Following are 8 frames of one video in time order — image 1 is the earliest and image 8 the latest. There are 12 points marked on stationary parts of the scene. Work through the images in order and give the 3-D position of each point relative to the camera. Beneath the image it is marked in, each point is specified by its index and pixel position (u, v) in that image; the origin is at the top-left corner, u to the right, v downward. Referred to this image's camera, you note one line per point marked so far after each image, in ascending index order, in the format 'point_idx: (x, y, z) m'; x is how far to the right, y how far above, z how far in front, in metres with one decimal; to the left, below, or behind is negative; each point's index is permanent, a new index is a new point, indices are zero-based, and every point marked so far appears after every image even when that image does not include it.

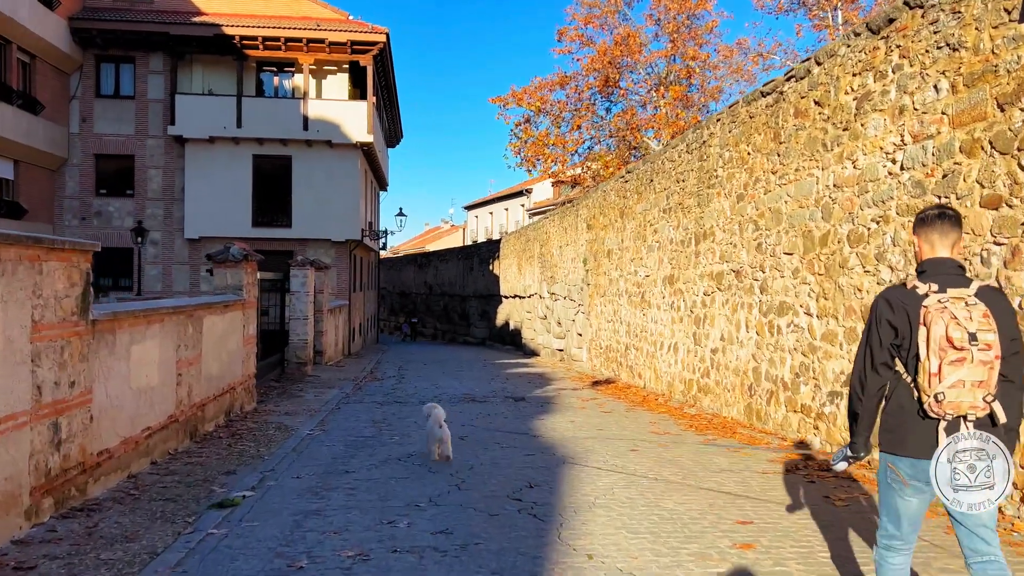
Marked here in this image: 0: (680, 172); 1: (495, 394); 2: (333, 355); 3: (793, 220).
0: (+2.3, +1.5, +11.3) m
1: (-0.2, -1.5, +11.7) m
2: (-4.0, -1.5, +18.9) m
3: (+2.6, +0.6, +7.8) m
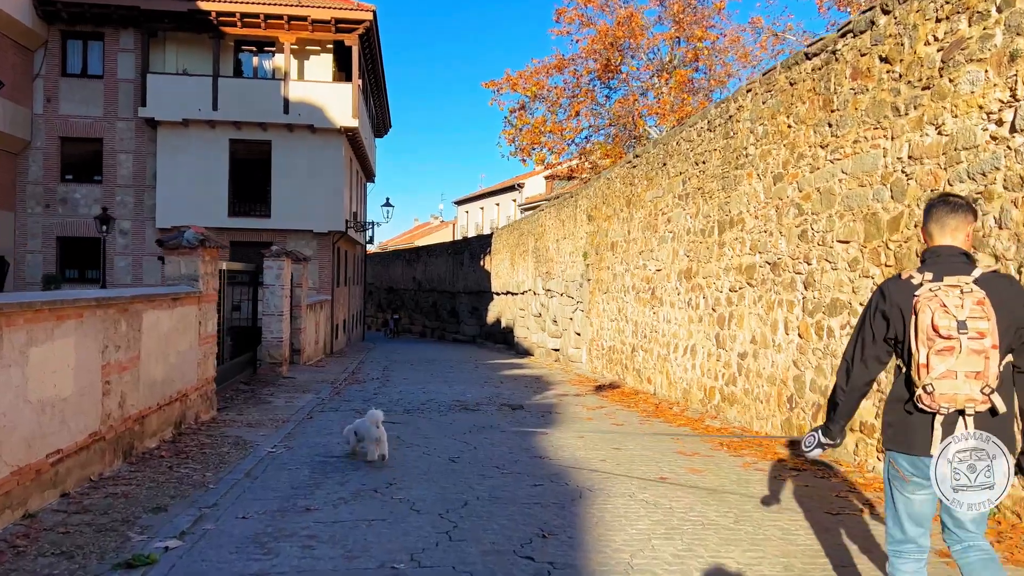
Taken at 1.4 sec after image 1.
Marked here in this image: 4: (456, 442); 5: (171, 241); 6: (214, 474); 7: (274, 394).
0: (+2.2, +1.6, +10.1) m
1: (-0.3, -1.4, +10.4) m
2: (-4.1, -1.4, +17.5) m
3: (+2.6, +0.7, +6.6) m
4: (-0.5, -1.3, +7.2) m
5: (-3.3, +0.5, +8.2) m
6: (-2.1, -1.3, +6.0) m
7: (-3.1, -1.4, +11.2) m
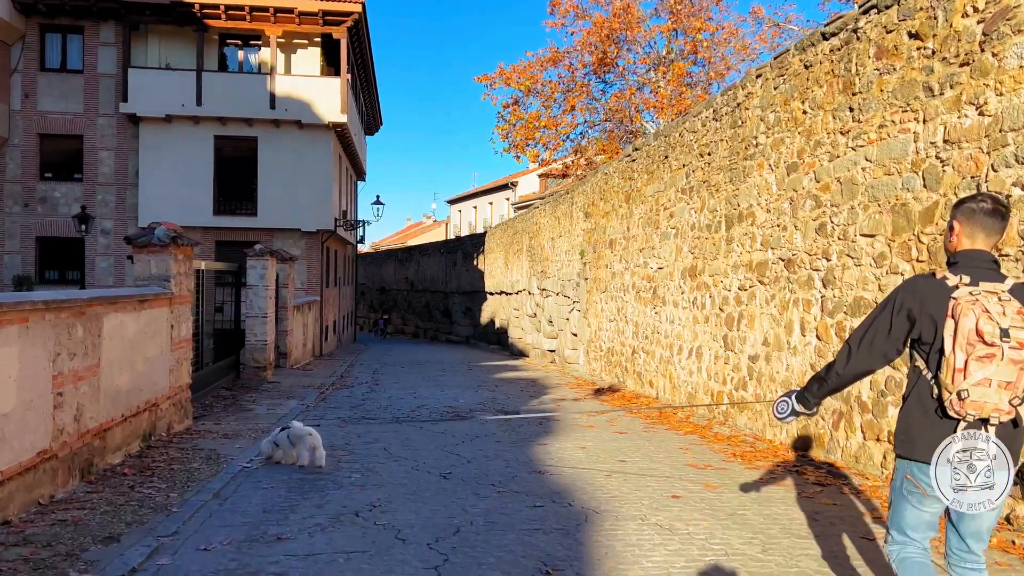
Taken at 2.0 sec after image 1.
0: (+2.2, +1.6, +9.5) m
1: (-0.3, -1.4, +9.8) m
2: (-4.2, -1.4, +16.9) m
3: (+2.6, +0.7, +6.0) m
4: (-0.5, -1.3, +6.7) m
5: (-3.3, +0.4, +7.7) m
6: (-2.1, -1.3, +5.4) m
7: (-3.2, -1.4, +10.7) m
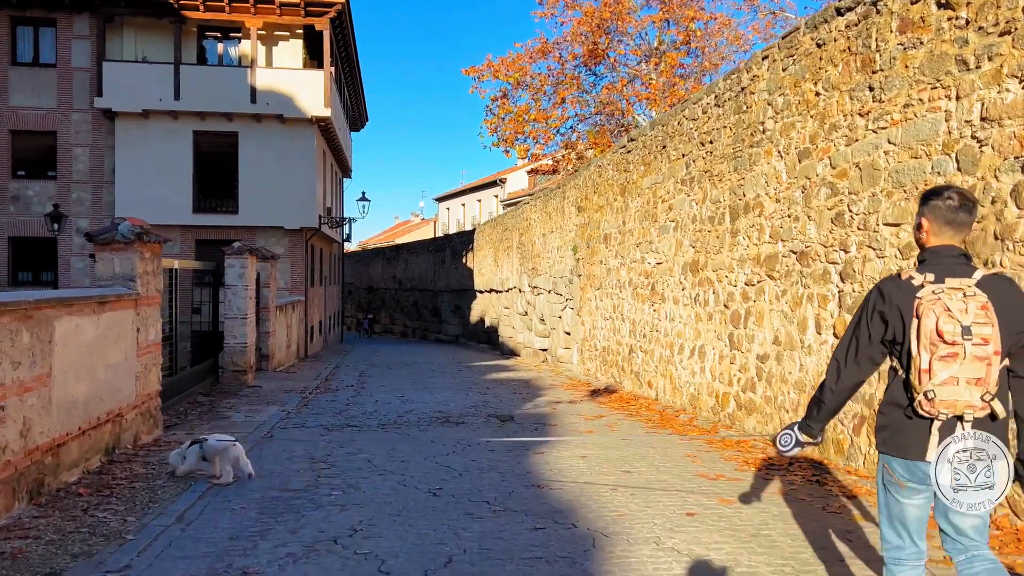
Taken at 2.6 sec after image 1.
0: (+2.1, +1.7, +9.0) m
1: (-0.4, -1.4, +9.3) m
2: (-4.4, -1.4, +16.3) m
3: (+2.5, +0.7, +5.5) m
4: (-0.5, -1.3, +6.2) m
5: (-3.4, +0.4, +7.1) m
6: (-2.1, -1.3, +4.9) m
7: (-3.3, -1.4, +10.1) m
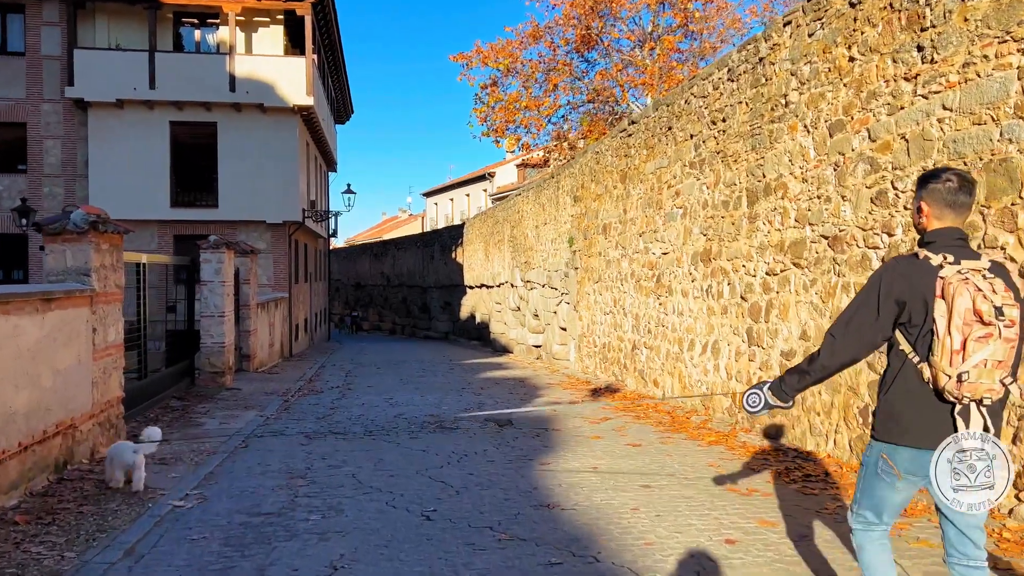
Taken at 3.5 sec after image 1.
0: (+2.0, +1.8, +8.3) m
1: (-0.4, -1.3, +8.6) m
2: (-4.5, -1.3, +15.6) m
3: (+2.5, +0.8, +4.8) m
4: (-0.5, -1.2, +5.4) m
5: (-3.4, +0.5, +6.3) m
6: (-2.1, -1.3, +4.1) m
7: (-3.3, -1.4, +9.3) m
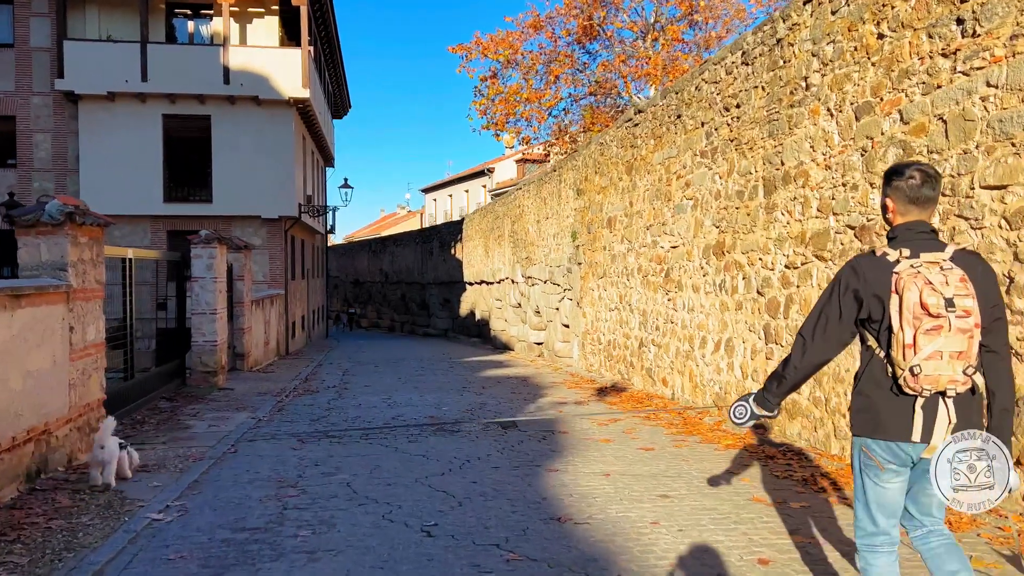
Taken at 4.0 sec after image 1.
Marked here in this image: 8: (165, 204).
0: (+2.1, +1.8, +7.9) m
1: (-0.4, -1.2, +8.2) m
2: (-4.5, -1.2, +15.2) m
3: (+2.6, +0.8, +4.4) m
4: (-0.5, -1.2, +5.0) m
5: (-3.4, +0.5, +5.9) m
6: (-2.1, -1.3, +3.7) m
7: (-3.3, -1.3, +8.9) m
8: (-7.5, +1.8, +18.4) m
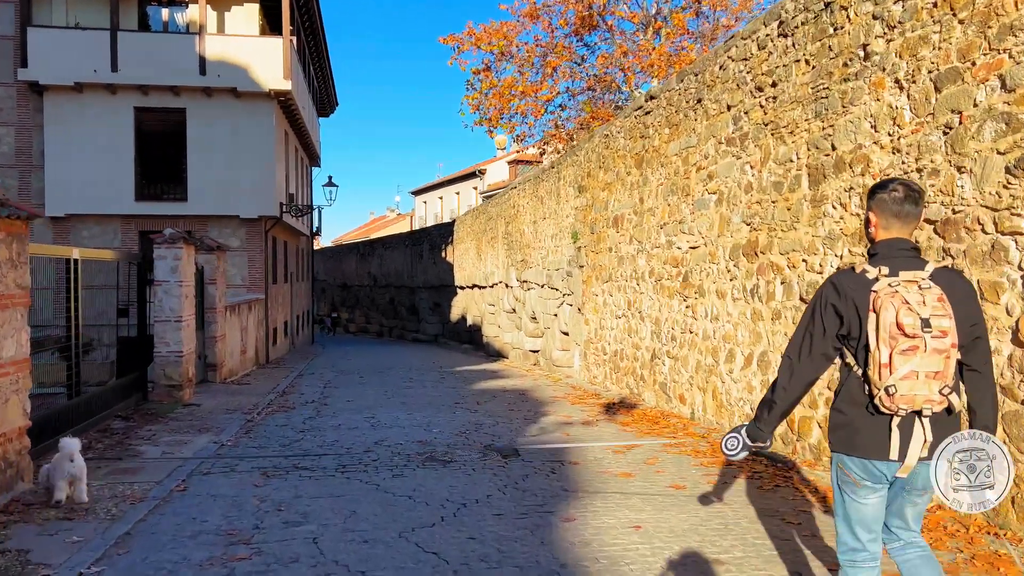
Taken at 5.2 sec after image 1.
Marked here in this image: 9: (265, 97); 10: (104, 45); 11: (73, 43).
0: (+2.1, +1.8, +6.9) m
1: (-0.4, -1.3, +7.1) m
2: (-4.5, -1.3, +14.0) m
3: (+2.6, +0.8, +3.4) m
4: (-0.4, -1.2, +4.0) m
5: (-3.3, +0.5, +4.8) m
6: (-2.0, -1.3, +2.6) m
7: (-3.3, -1.4, +7.8) m
8: (-7.6, +1.7, +17.2) m
9: (-5.1, +3.9, +17.5) m
10: (-8.0, +4.8, +16.6) m
11: (-8.6, +4.8, +16.7) m
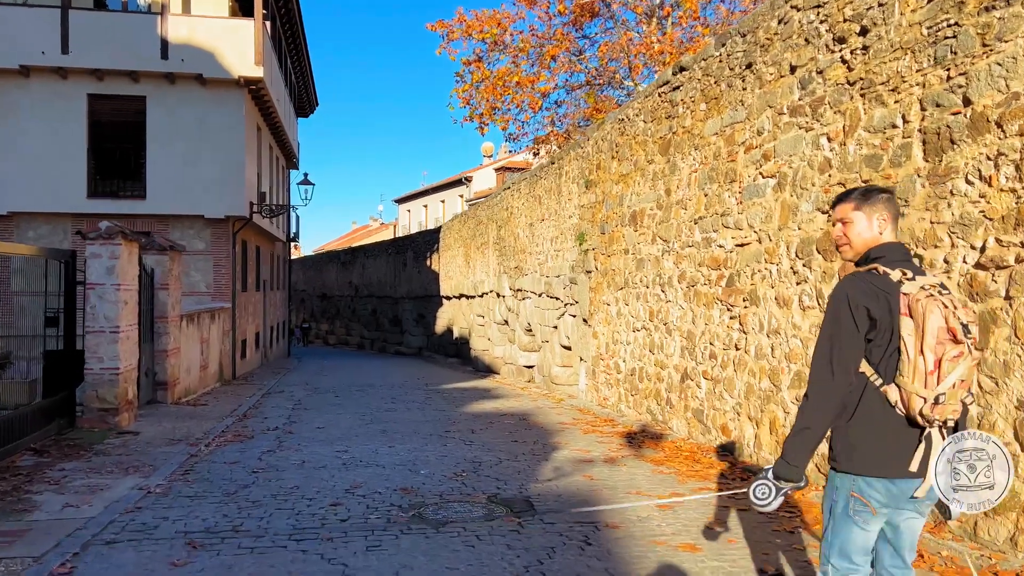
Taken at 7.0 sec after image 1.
0: (+2.2, +1.7, +5.4) m
1: (-0.3, -1.3, +5.5) m
2: (-4.6, -1.4, +12.3) m
3: (+2.8, +0.8, +1.9) m
4: (-0.3, -1.2, +2.3) m
5: (-3.2, +0.5, +3.2) m
6: (-1.8, -1.2, +1.0) m
7: (-3.2, -1.4, +6.1) m
8: (-7.7, +1.6, +15.5) m
9: (-5.2, +3.8, +15.9) m
10: (-8.1, +4.6, +15.0) m
11: (-8.7, +4.7, +15.0) m
